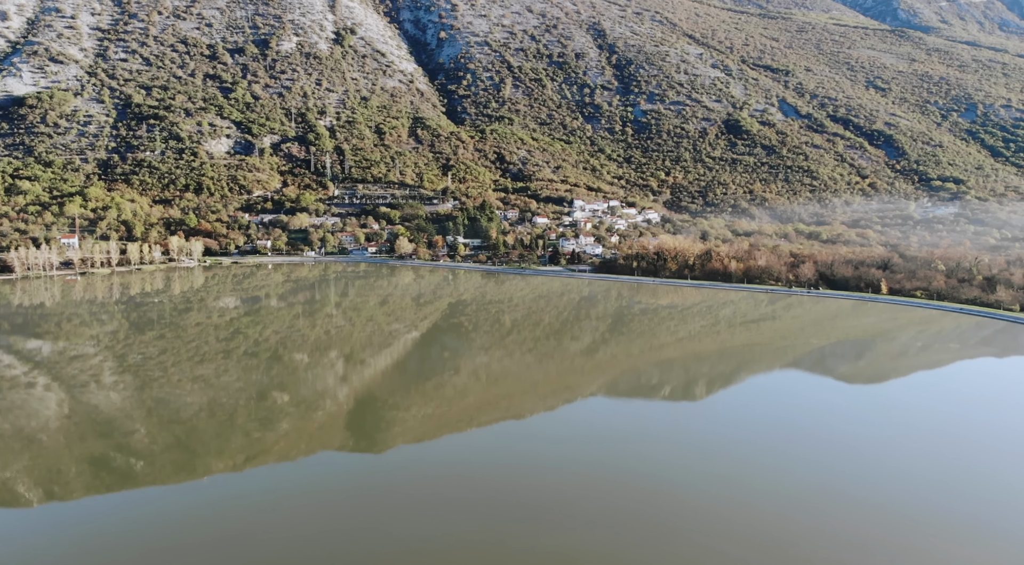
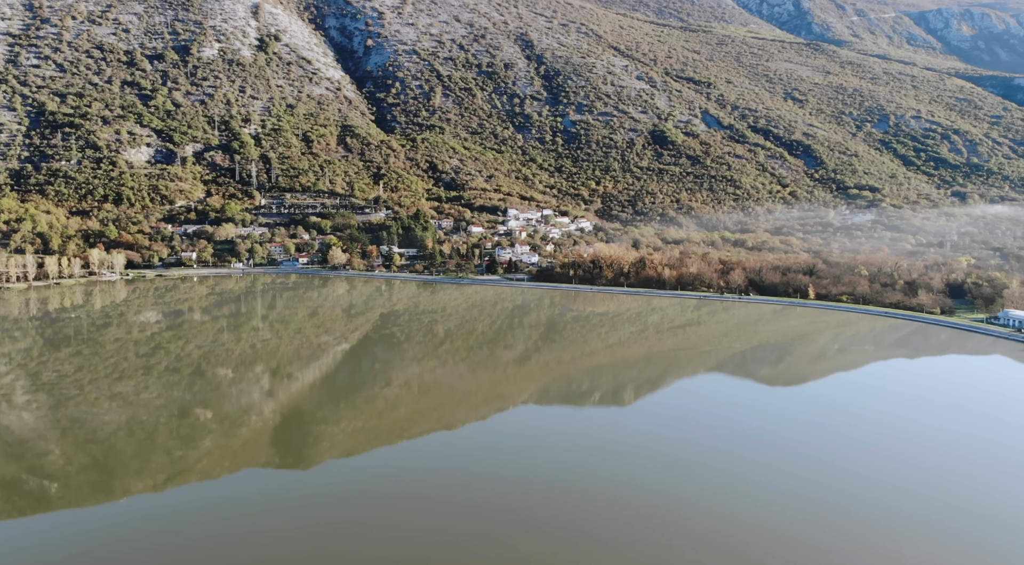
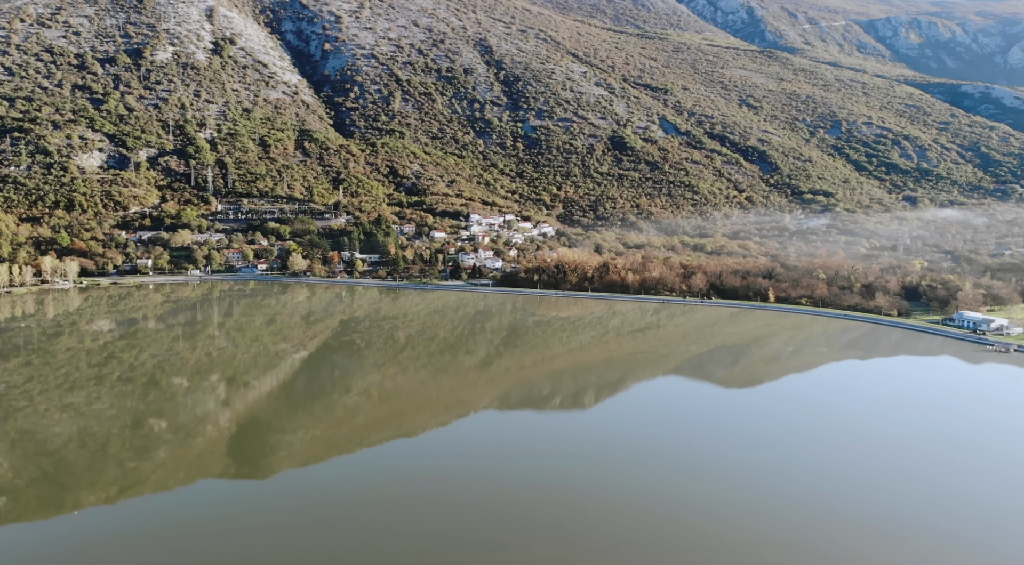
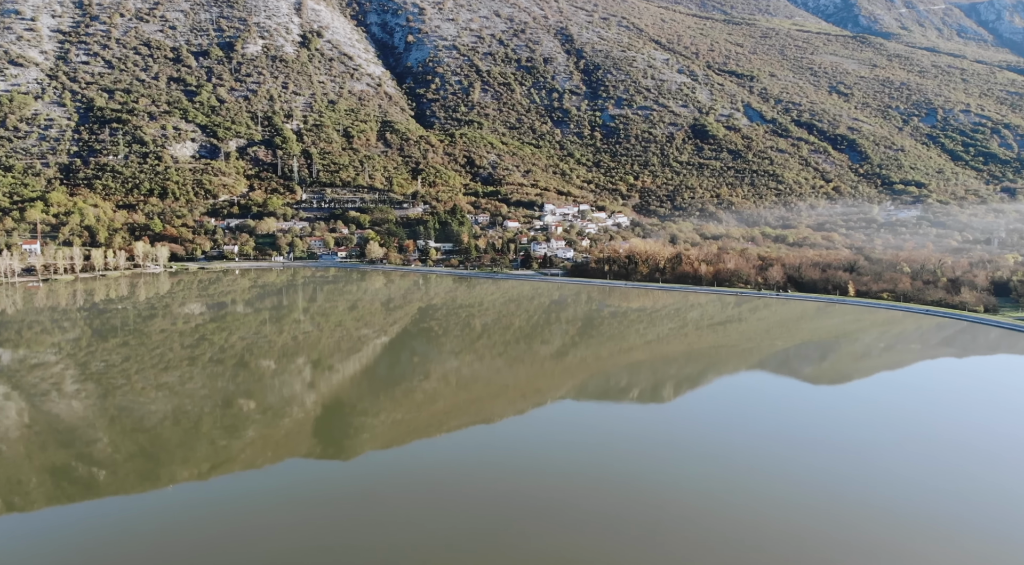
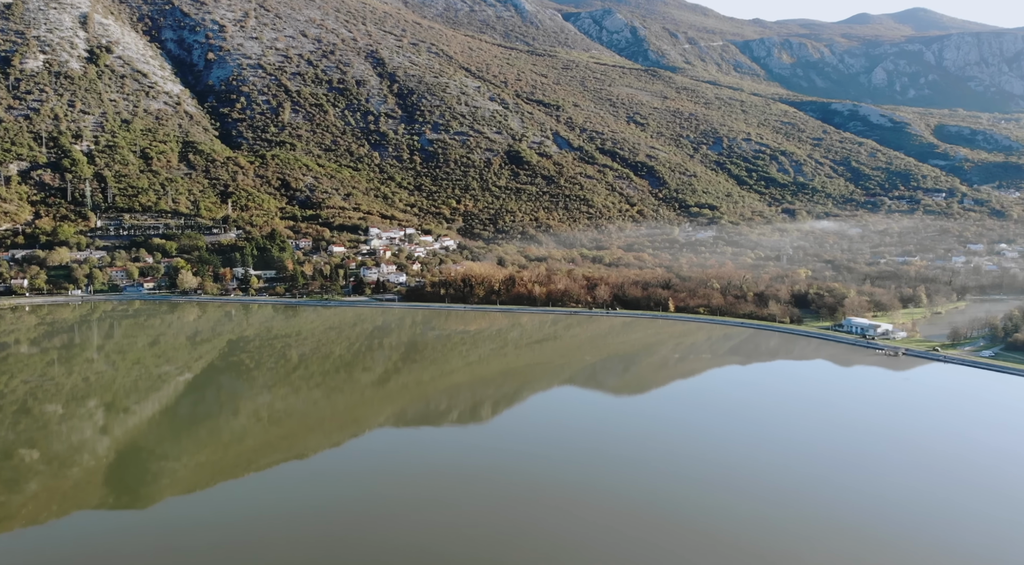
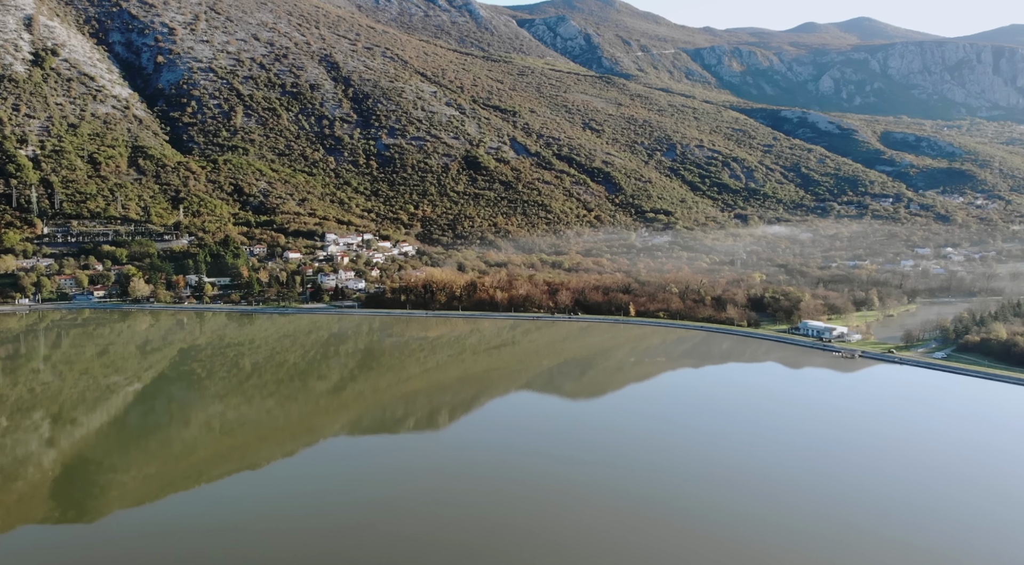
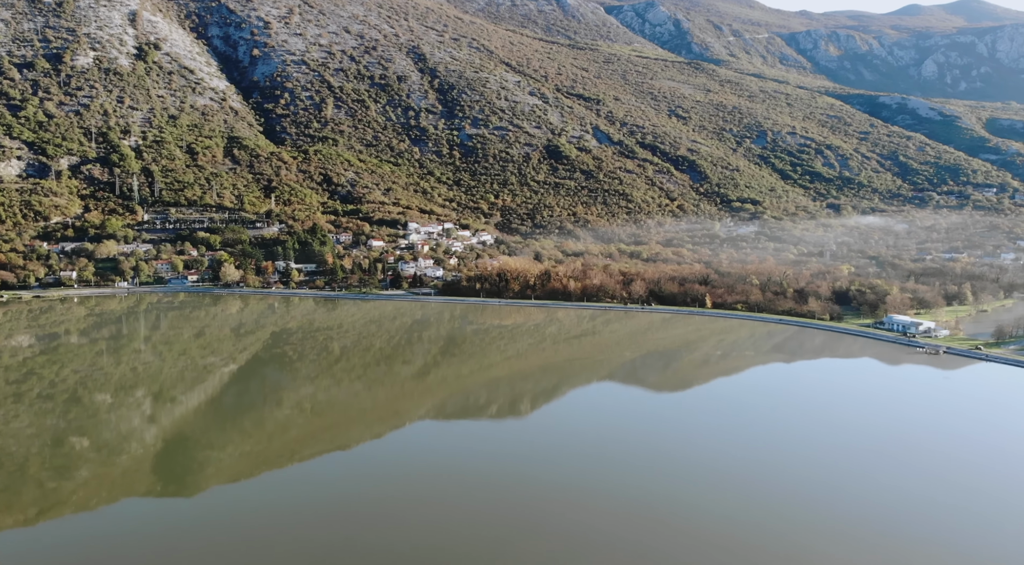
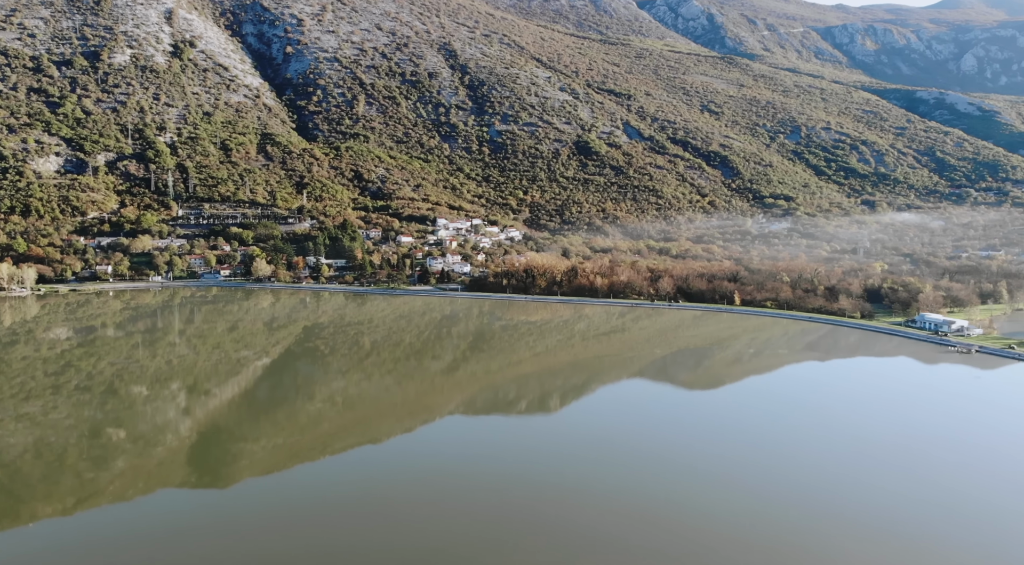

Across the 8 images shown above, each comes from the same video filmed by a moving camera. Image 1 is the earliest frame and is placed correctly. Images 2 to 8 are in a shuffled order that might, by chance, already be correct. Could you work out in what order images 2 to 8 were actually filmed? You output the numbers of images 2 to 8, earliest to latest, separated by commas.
4, 2, 3, 8, 7, 5, 6
